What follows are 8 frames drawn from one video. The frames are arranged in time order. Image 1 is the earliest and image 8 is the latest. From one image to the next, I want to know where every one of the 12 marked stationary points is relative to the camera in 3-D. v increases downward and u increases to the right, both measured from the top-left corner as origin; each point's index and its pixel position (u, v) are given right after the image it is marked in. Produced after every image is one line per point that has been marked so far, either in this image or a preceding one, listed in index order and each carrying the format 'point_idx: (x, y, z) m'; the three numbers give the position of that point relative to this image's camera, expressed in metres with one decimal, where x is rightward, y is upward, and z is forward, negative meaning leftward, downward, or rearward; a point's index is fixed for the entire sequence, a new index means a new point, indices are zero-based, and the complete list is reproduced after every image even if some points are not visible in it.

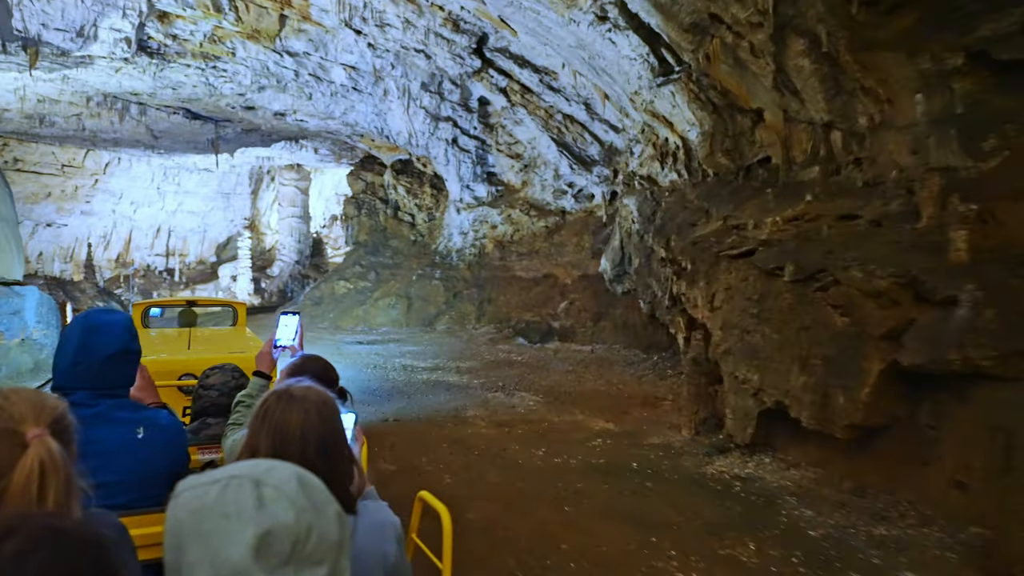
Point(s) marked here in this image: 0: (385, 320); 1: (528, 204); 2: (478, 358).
0: (-3.7, -1.0, +18.4) m
1: (+0.5, +2.5, +18.3) m
2: (-0.7, -1.4, +12.2) m
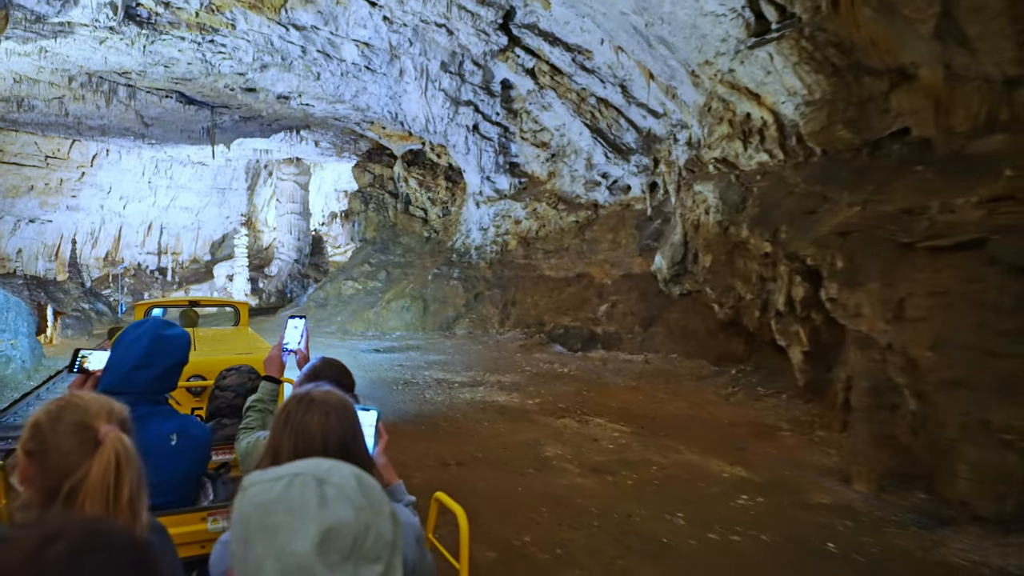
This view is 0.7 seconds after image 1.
0: (-3.0, -1.0, +16.8) m
1: (+1.2, +2.4, +16.8) m
2: (+0.1, -1.4, +10.6) m
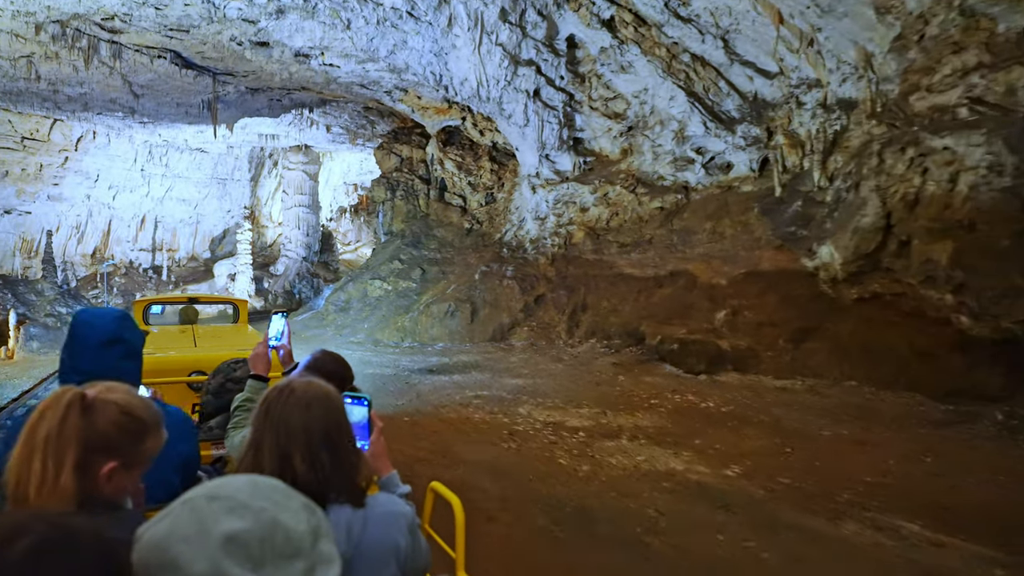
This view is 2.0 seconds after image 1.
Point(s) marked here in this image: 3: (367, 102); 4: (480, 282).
0: (-1.6, -1.0, +13.8) m
1: (+2.7, +2.4, +13.8) m
2: (+1.6, -1.4, +7.7) m
3: (-3.9, +4.9, +16.6) m
4: (-0.7, +0.1, +14.5) m
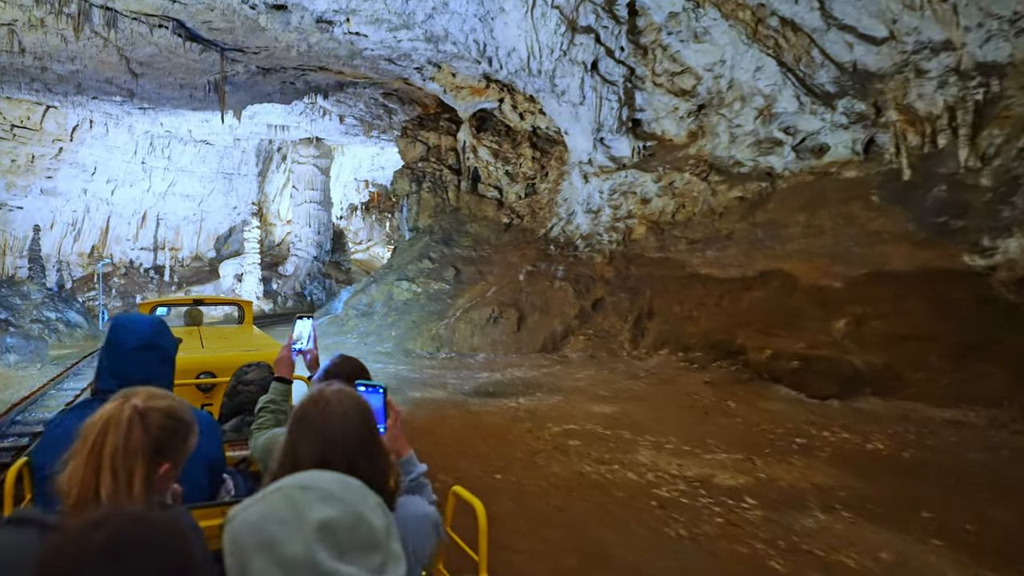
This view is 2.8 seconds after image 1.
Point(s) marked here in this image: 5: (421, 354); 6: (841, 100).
0: (-0.6, -1.0, +12.0) m
1: (+3.7, +2.4, +12.0) m
2: (+2.6, -1.5, +5.8) m
3: (-2.8, +4.8, +14.8) m
4: (+0.3, 0.0, +12.7) m
5: (-1.7, -1.3, +12.1) m
6: (+5.4, +3.1, +10.2) m
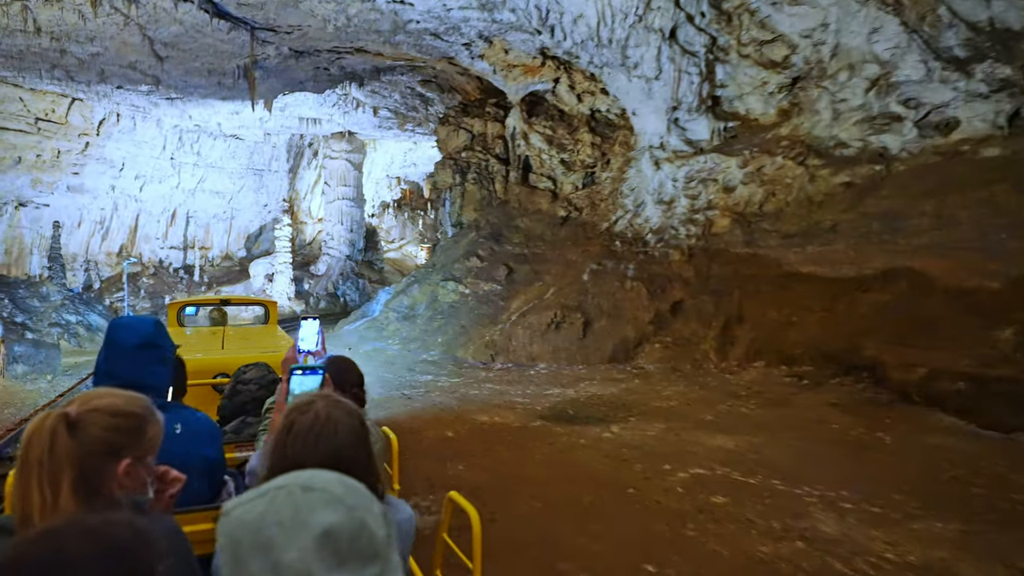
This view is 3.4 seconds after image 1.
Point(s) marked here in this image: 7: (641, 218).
0: (+0.5, -1.1, +10.6) m
1: (+4.8, +2.3, +10.4) m
2: (+3.4, -1.5, +4.3) m
3: (-1.6, +4.8, +13.5) m
4: (+1.5, 0.0, +11.2) m
5: (-0.6, -1.3, +10.7) m
6: (+6.4, +3.1, +8.5) m
7: (+2.4, +1.3, +12.1) m
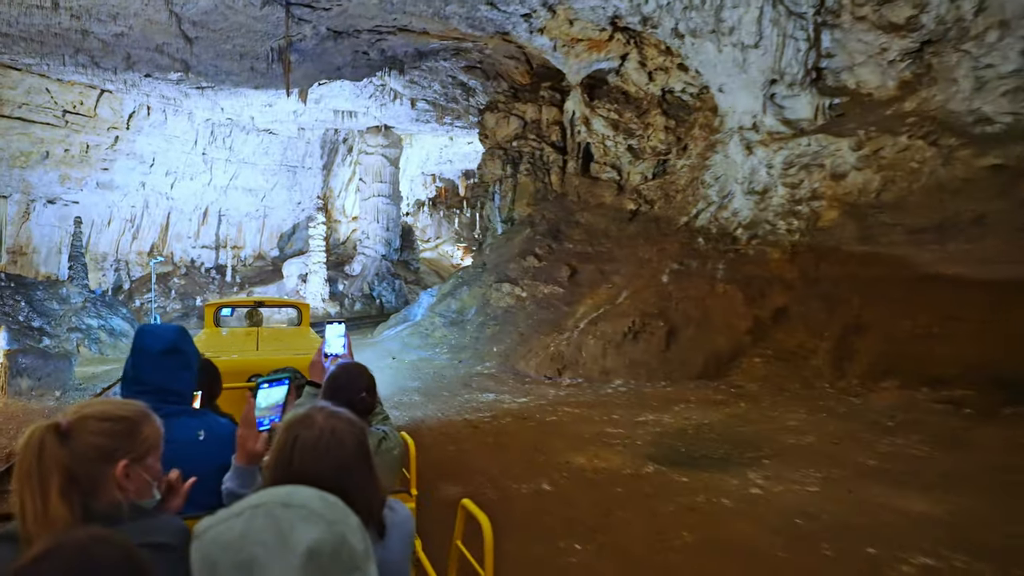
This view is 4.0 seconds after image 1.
0: (+1.6, -1.1, +9.1) m
1: (+5.8, +2.3, +8.7) m
2: (+4.1, -1.5, +2.7) m
3: (-0.5, +4.8, +12.1) m
4: (+2.5, 0.0, +9.7) m
5: (+0.4, -1.3, +9.3) m
6: (+7.4, +3.0, +6.8) m
7: (+3.5, +1.3, +10.5) m
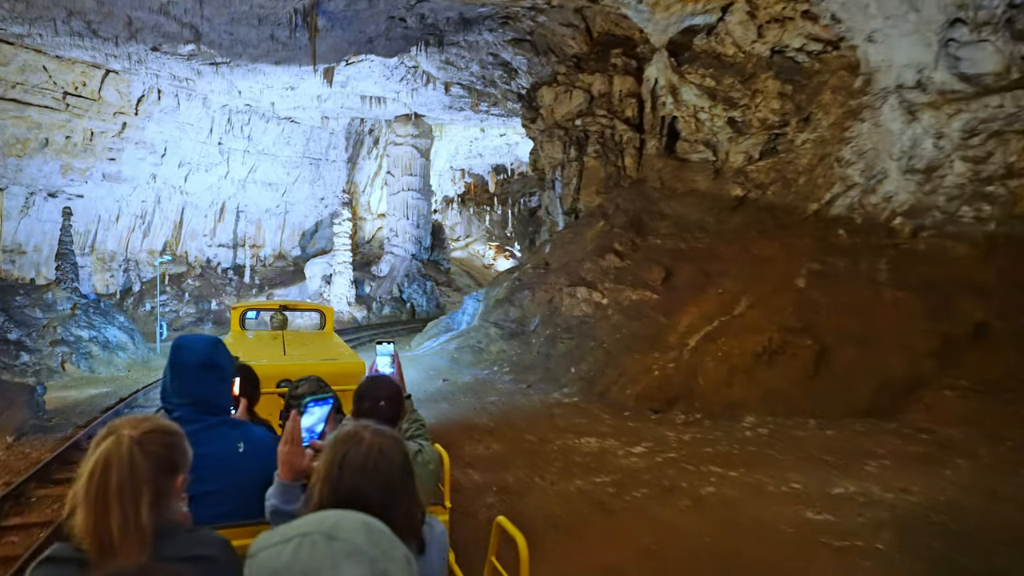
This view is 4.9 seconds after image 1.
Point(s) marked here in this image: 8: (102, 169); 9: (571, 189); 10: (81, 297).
0: (+2.7, -1.2, +6.9) m
1: (+6.9, +2.2, +6.3) m
2: (+5.0, -1.6, +0.4) m
3: (+0.7, +4.7, +9.9) m
4: (+3.6, -0.1, +7.5) m
5: (+1.5, -1.4, +7.1) m
6: (+8.4, +2.9, +4.4) m
7: (+4.7, +1.2, +8.2) m
8: (-11.4, +3.3, +17.5) m
9: (+1.1, +1.9, +12.1) m
10: (-7.3, -0.2, +10.7) m
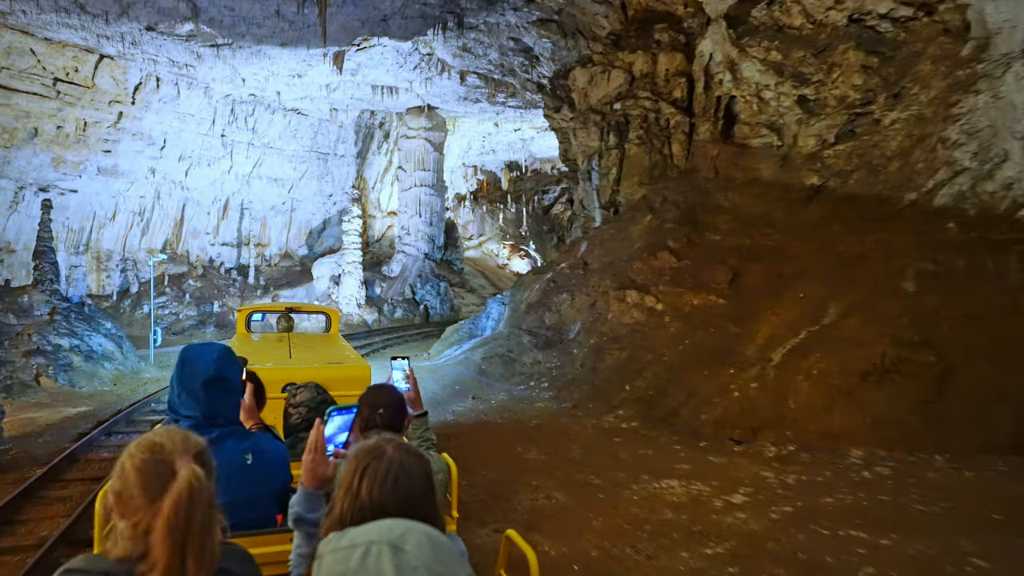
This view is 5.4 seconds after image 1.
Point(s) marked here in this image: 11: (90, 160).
0: (+3.1, -1.2, +5.6) m
1: (+7.4, +2.2, +5.0) m
2: (+5.5, -1.6, -0.9) m
3: (+1.2, +4.7, +8.7) m
4: (+4.1, -0.1, +6.2) m
5: (+2.0, -1.5, +5.9) m
6: (+8.8, +2.9, +3.1) m
7: (+5.2, +1.2, +7.0) m
8: (-10.8, +3.3, +16.4) m
9: (+1.6, +1.8, +10.8) m
10: (-6.8, -0.2, +9.5) m
11: (-10.9, +3.3, +16.2) m
